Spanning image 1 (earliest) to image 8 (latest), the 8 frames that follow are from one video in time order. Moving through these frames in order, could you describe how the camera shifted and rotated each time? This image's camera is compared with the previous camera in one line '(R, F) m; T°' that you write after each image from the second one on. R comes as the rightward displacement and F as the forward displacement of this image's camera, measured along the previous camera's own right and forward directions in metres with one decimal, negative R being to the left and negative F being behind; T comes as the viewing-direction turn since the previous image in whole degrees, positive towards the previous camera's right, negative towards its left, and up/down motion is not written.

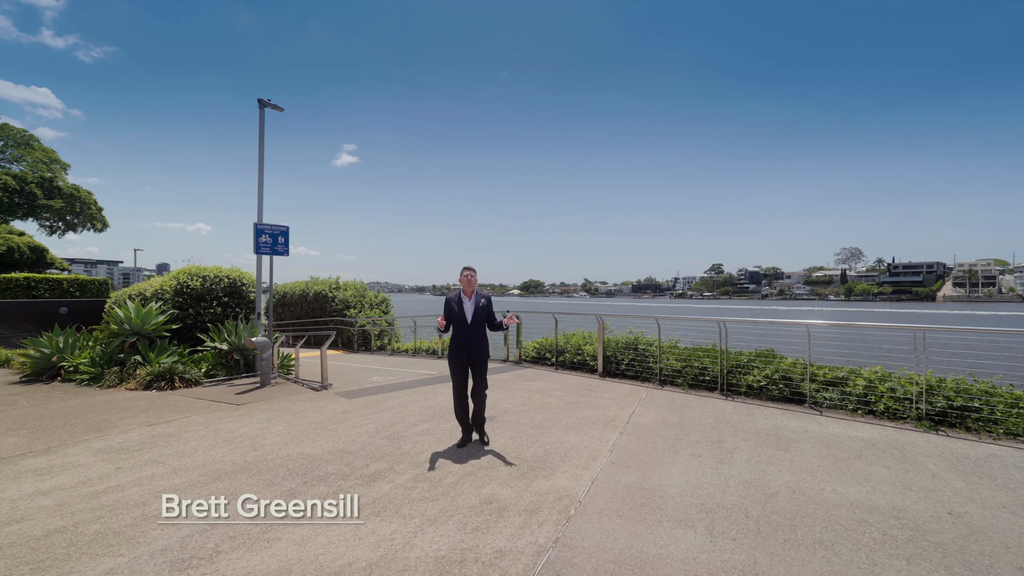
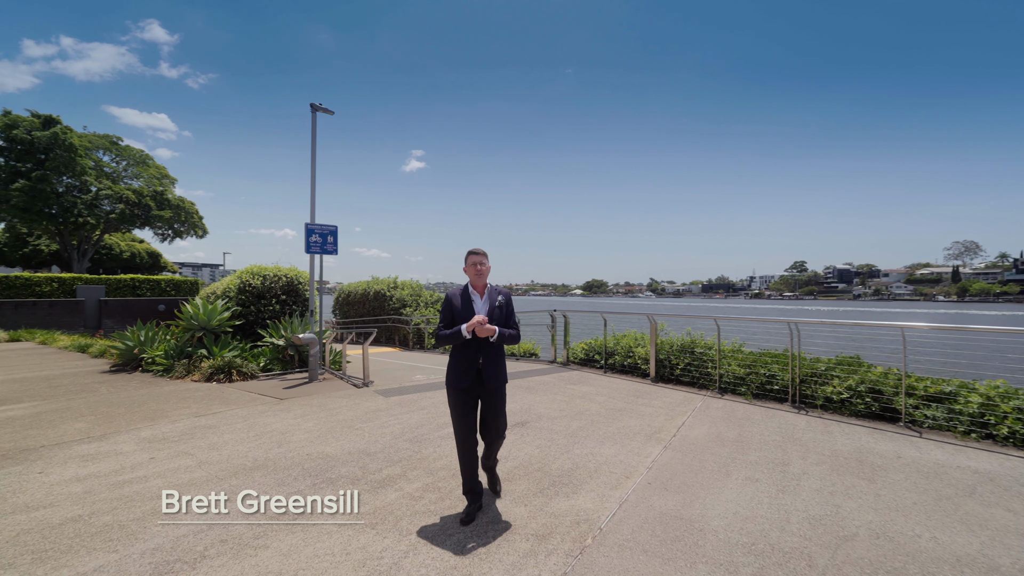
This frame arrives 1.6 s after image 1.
(+0.4, +0.4) m; -8°
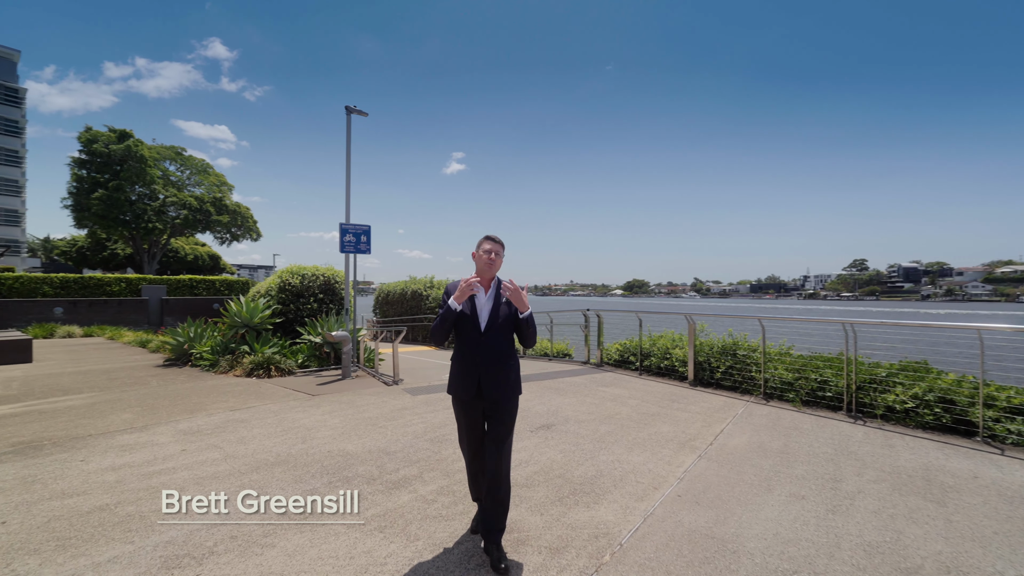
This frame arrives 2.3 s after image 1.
(+0.2, +0.2) m; -5°
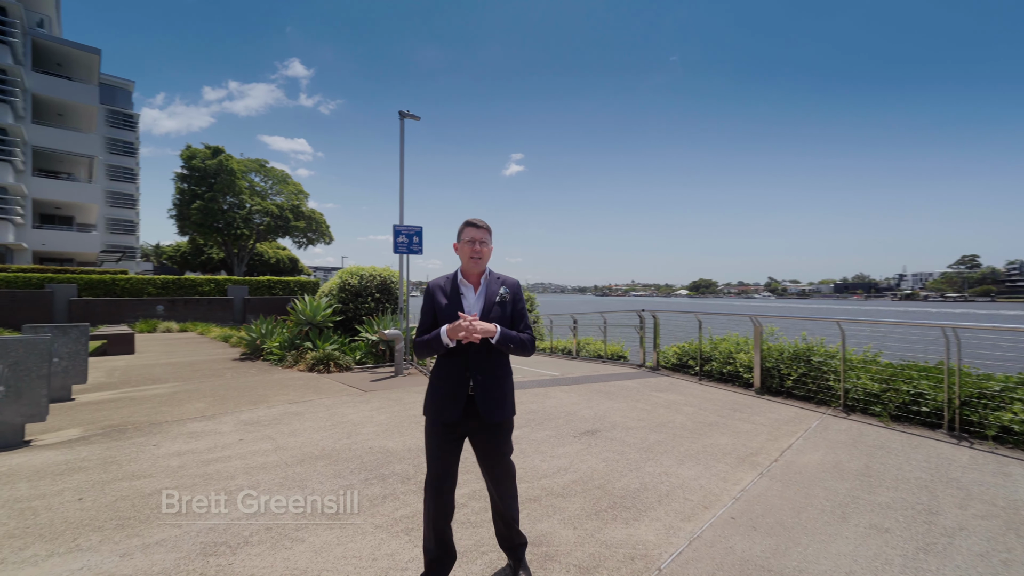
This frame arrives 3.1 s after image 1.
(+0.2, +0.2) m; -8°
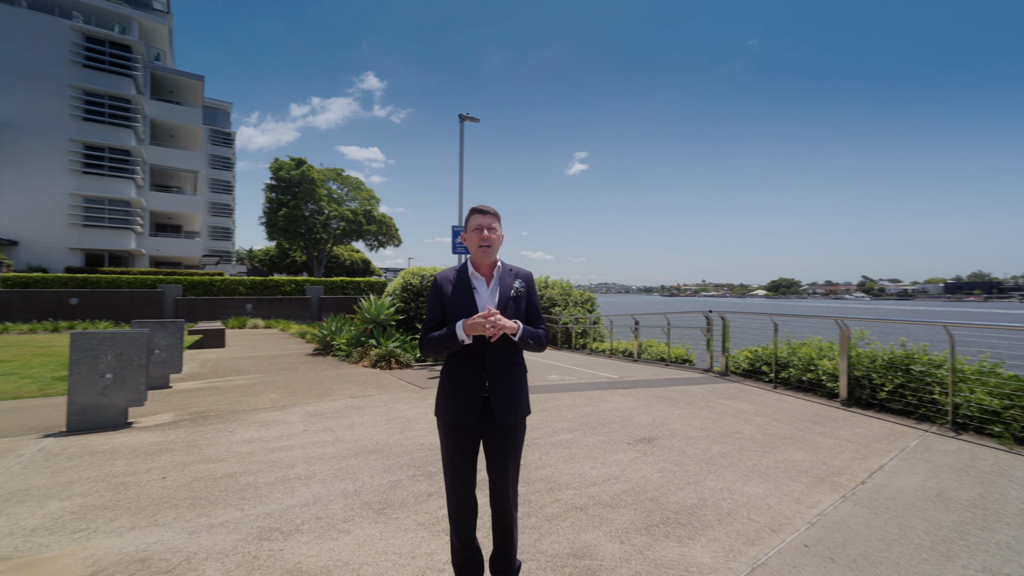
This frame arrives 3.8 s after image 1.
(+0.1, +0.1) m; -8°
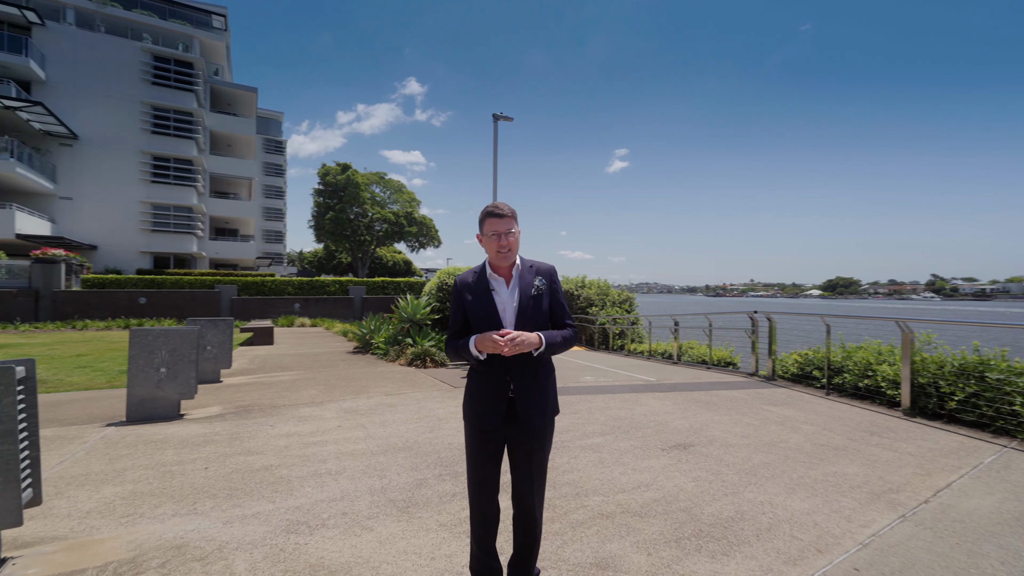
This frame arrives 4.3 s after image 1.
(+0.1, +0.1) m; -5°
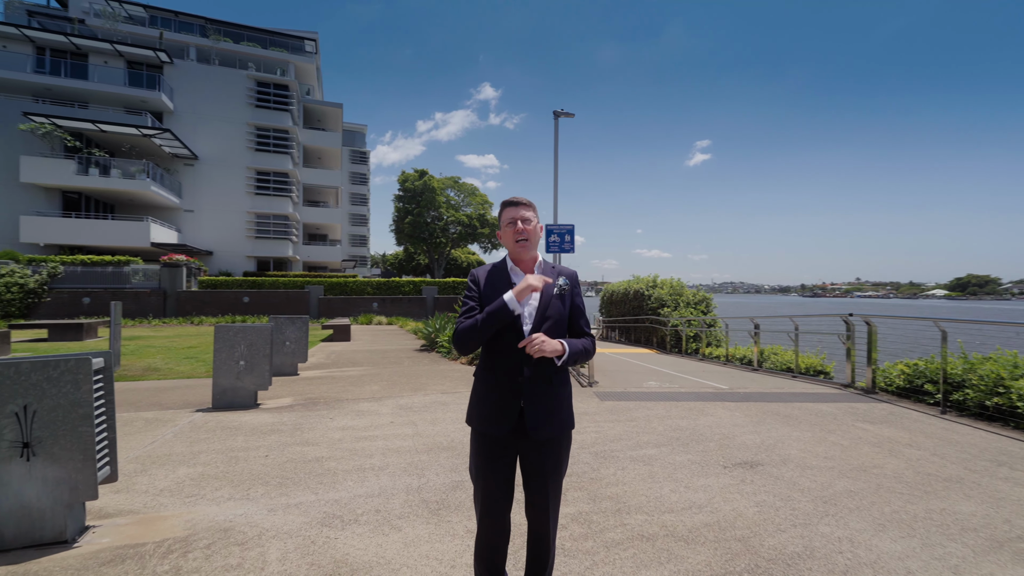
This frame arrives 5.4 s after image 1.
(+0.3, +0.2) m; -10°
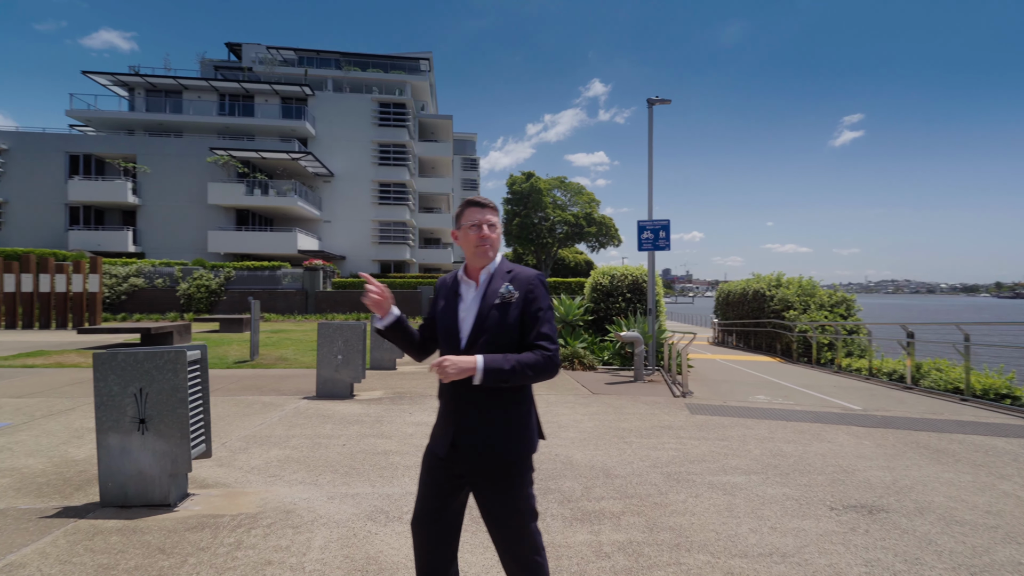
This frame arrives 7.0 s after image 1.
(+0.4, +0.2) m; -14°
